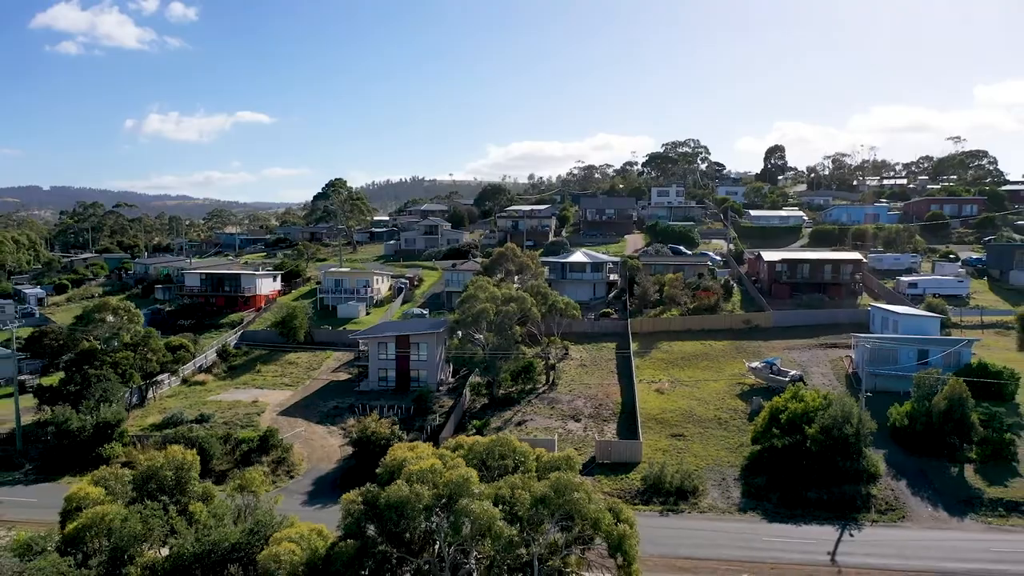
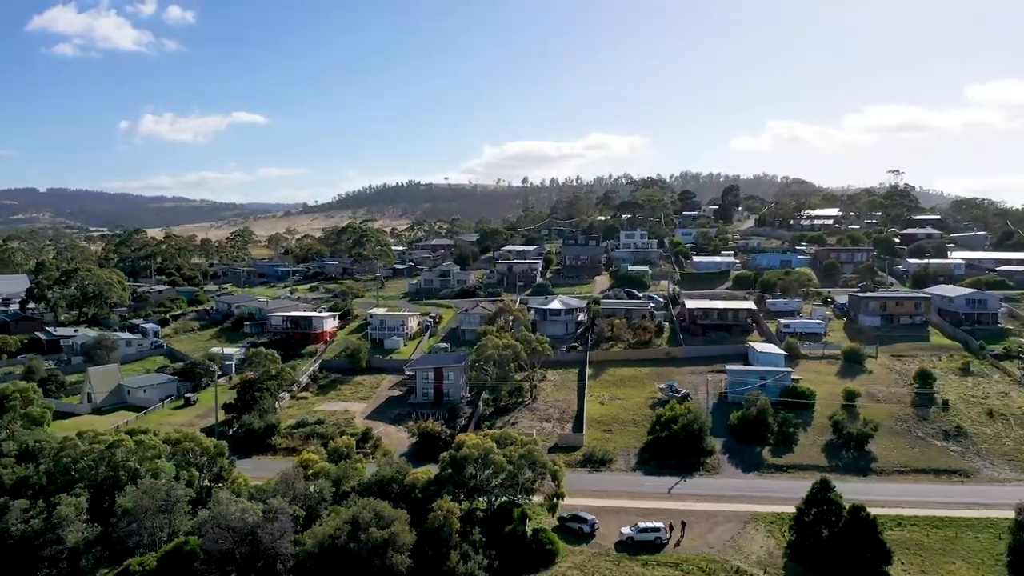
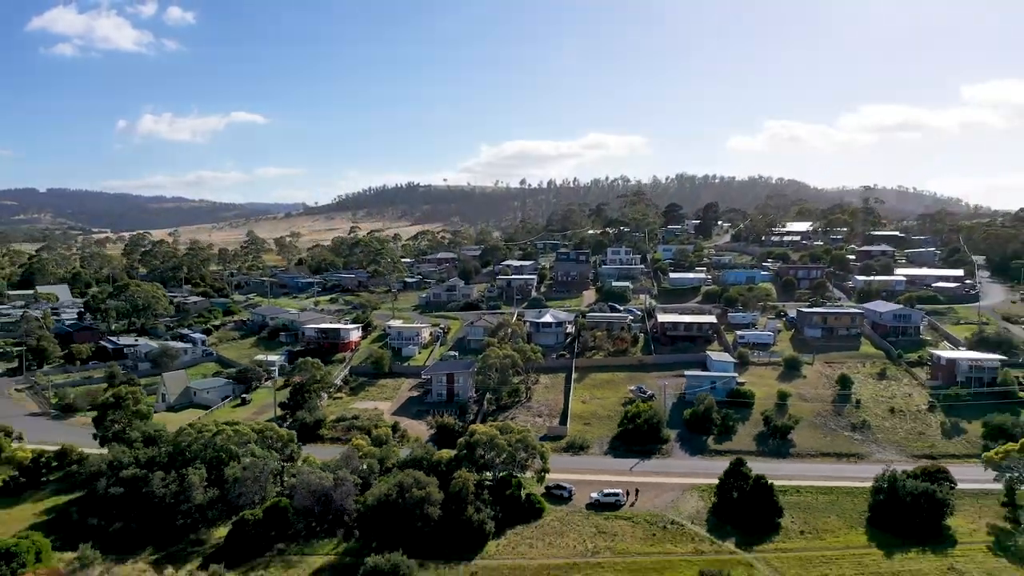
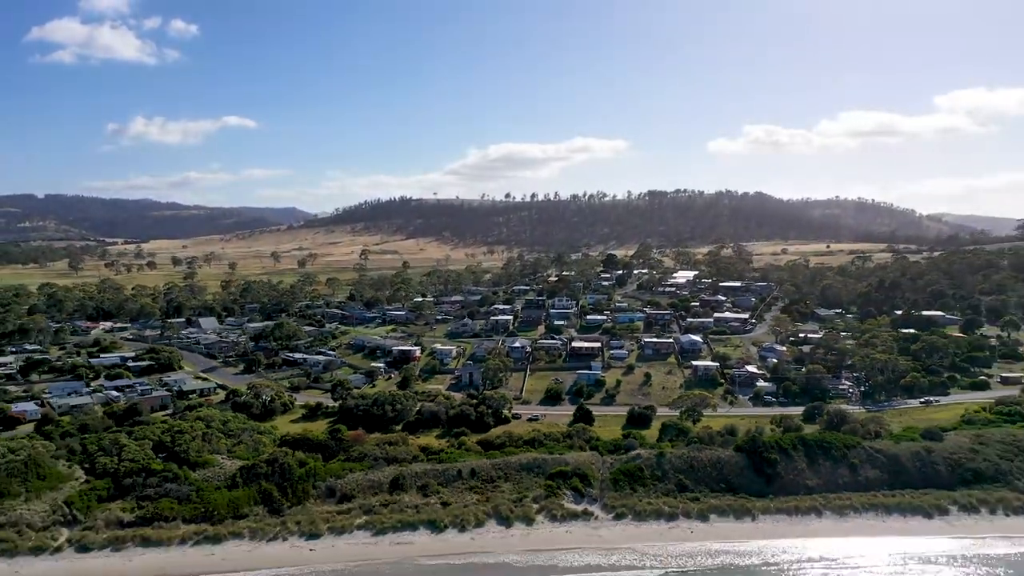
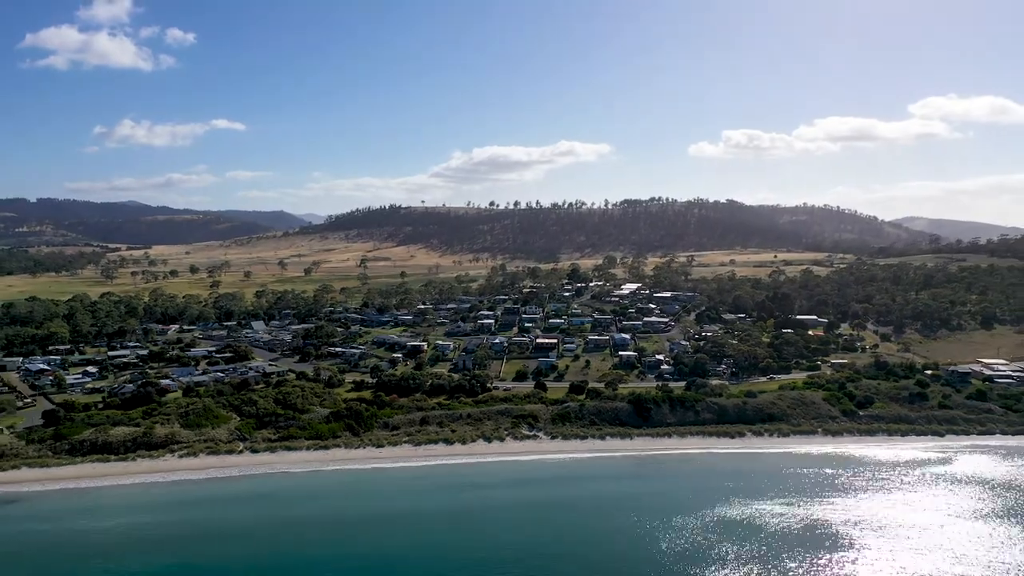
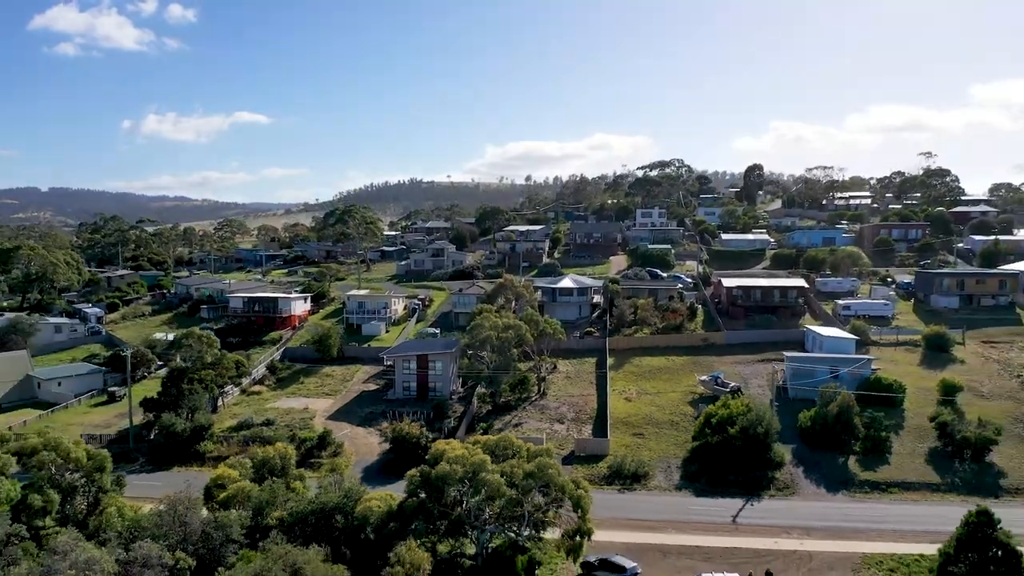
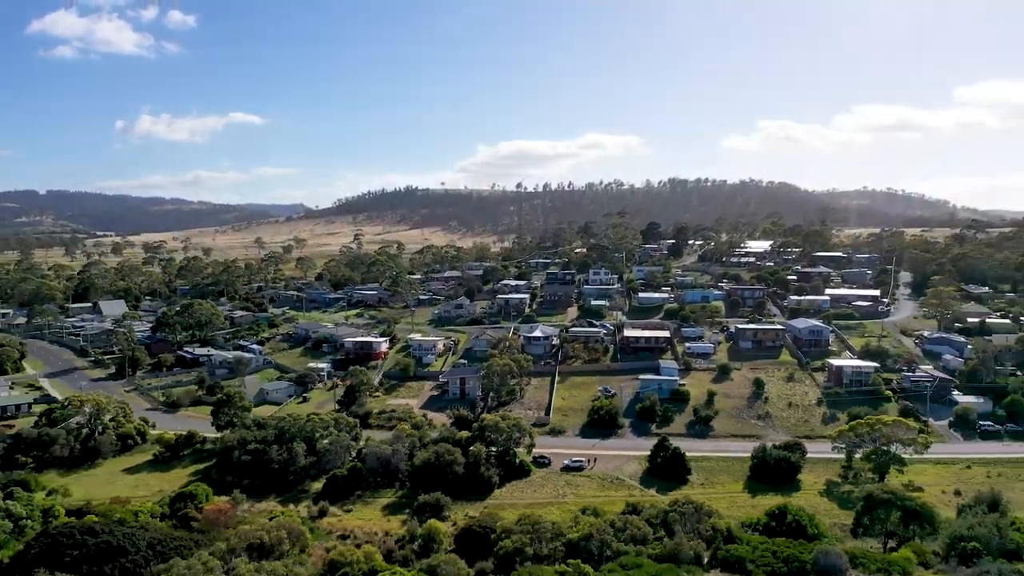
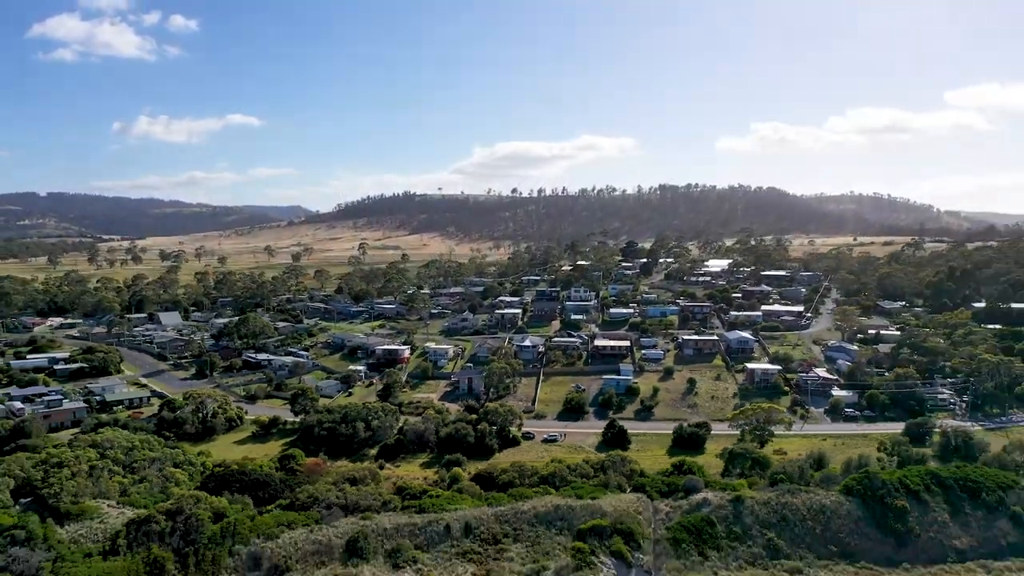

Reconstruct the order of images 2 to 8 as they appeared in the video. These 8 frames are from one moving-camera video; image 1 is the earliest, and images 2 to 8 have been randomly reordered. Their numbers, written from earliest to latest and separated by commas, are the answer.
6, 2, 3, 7, 8, 4, 5
